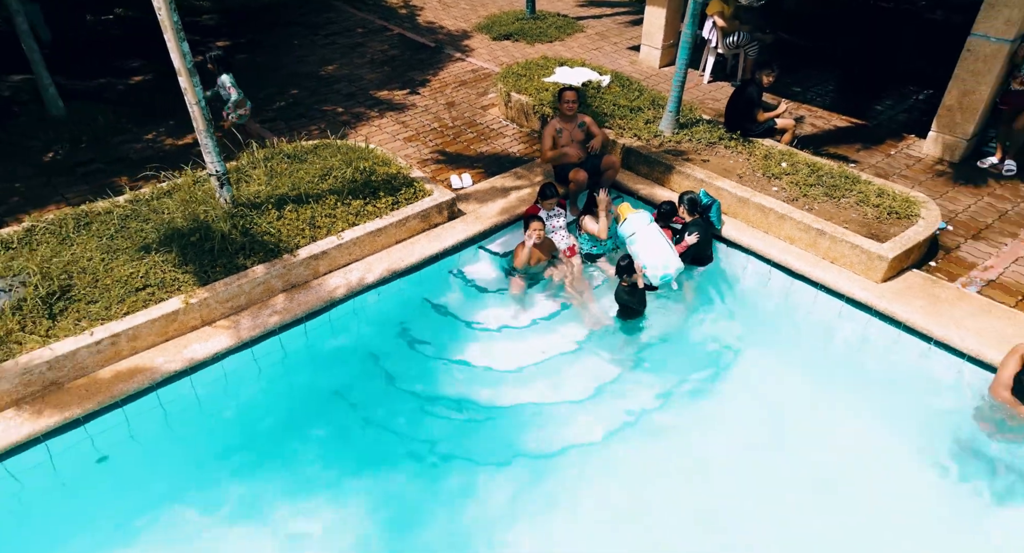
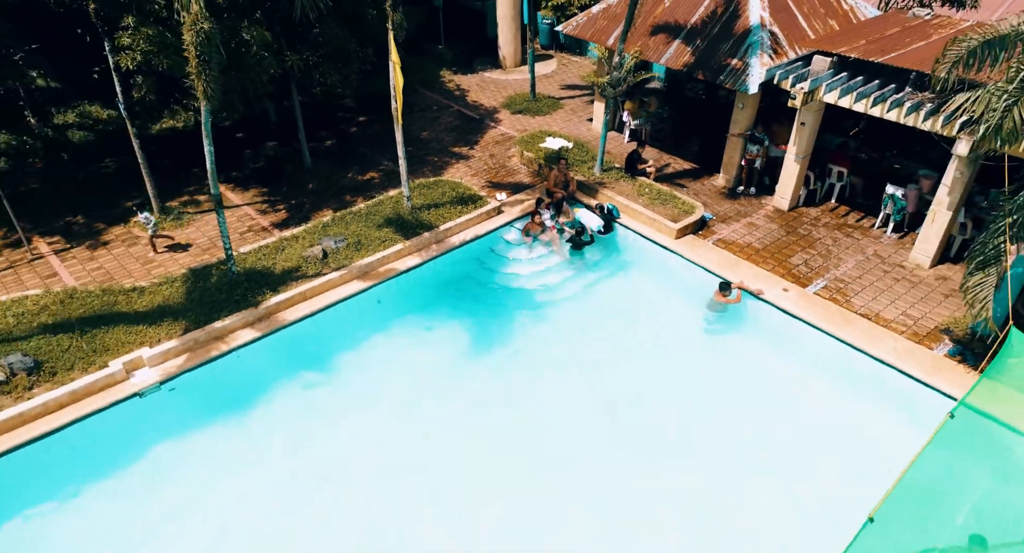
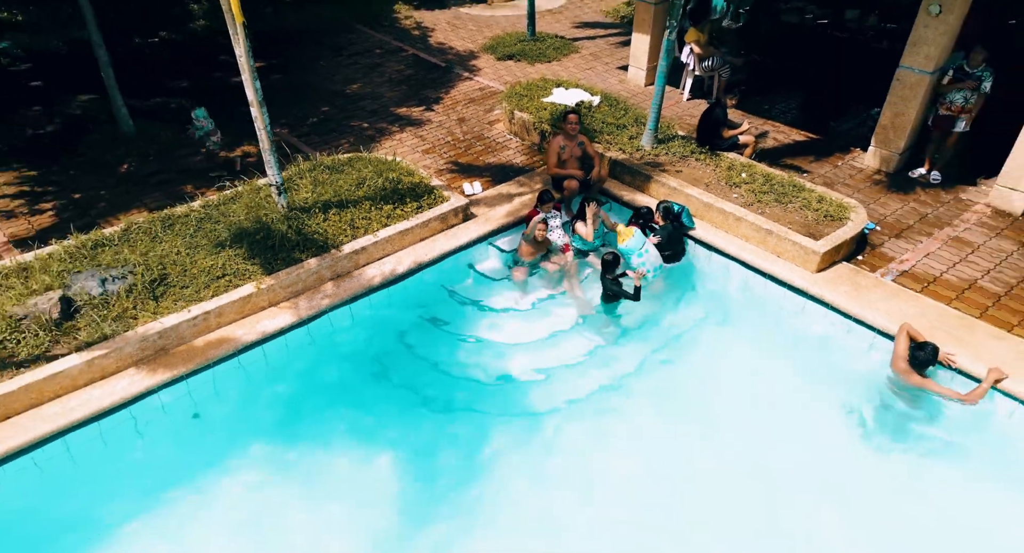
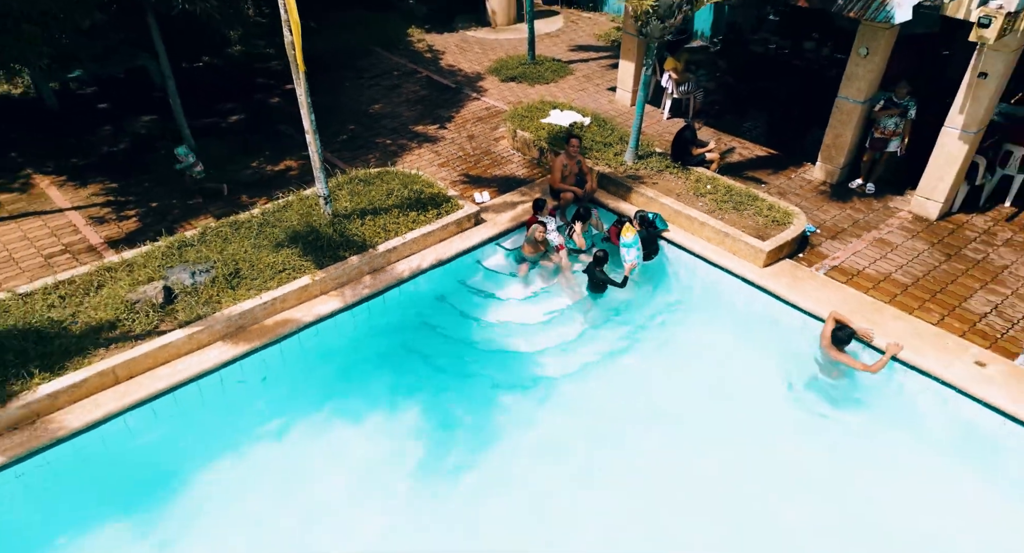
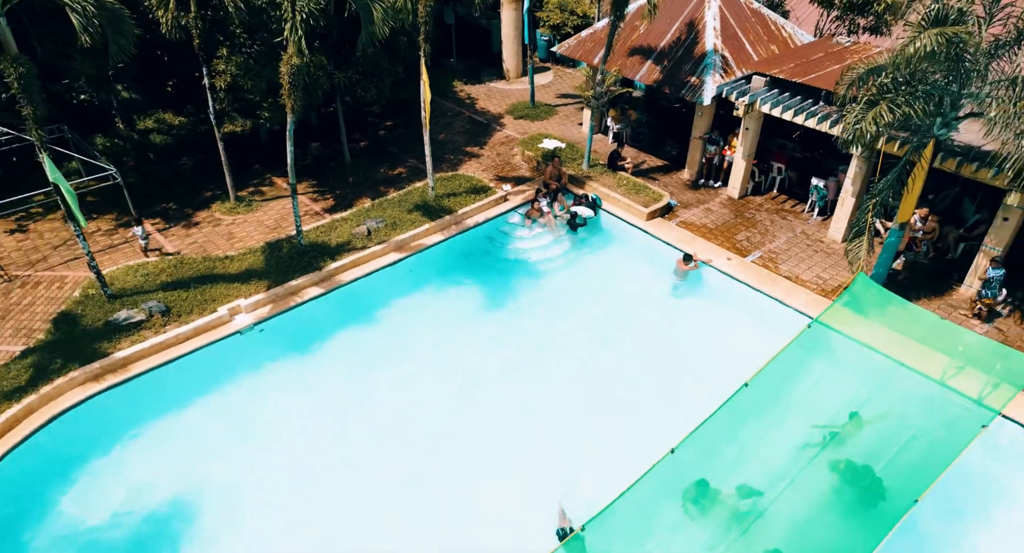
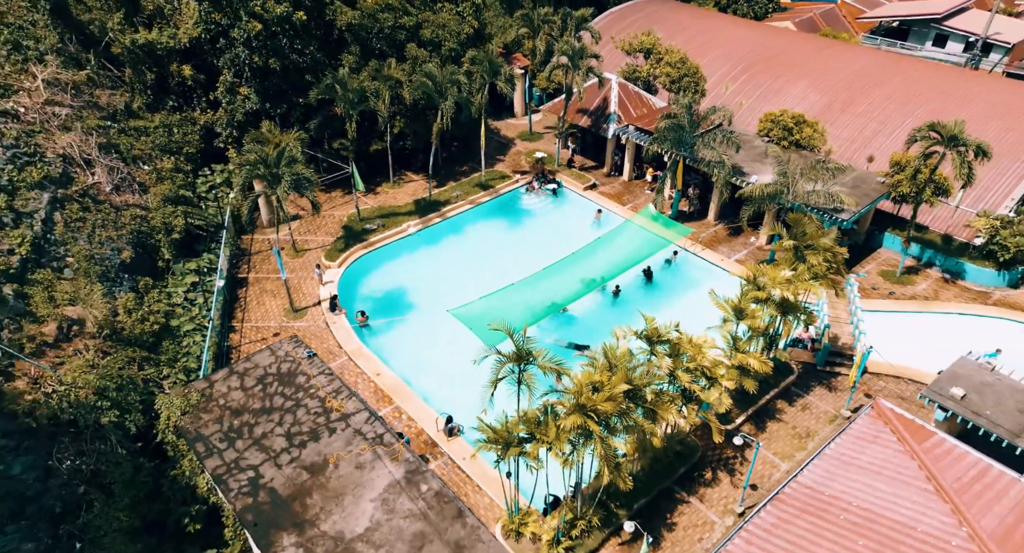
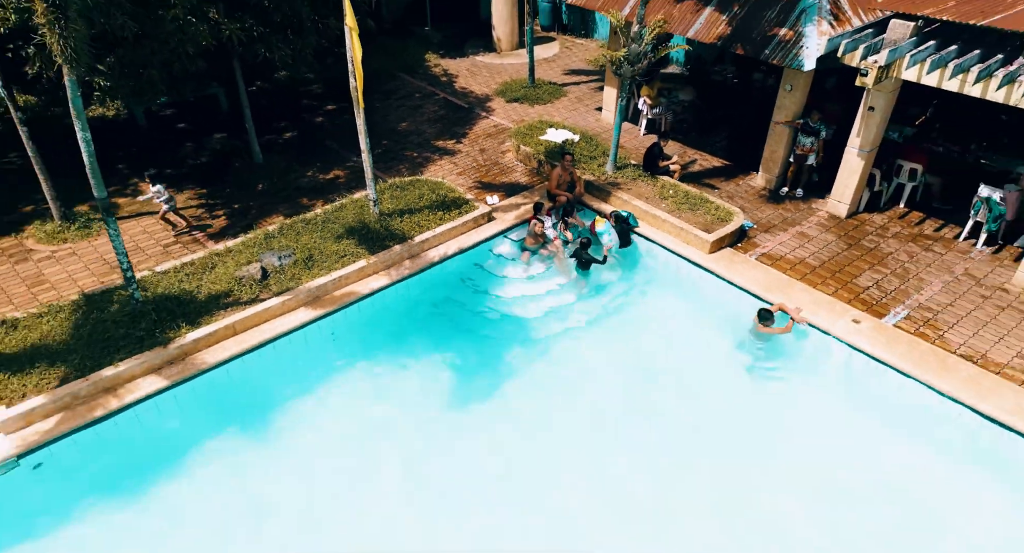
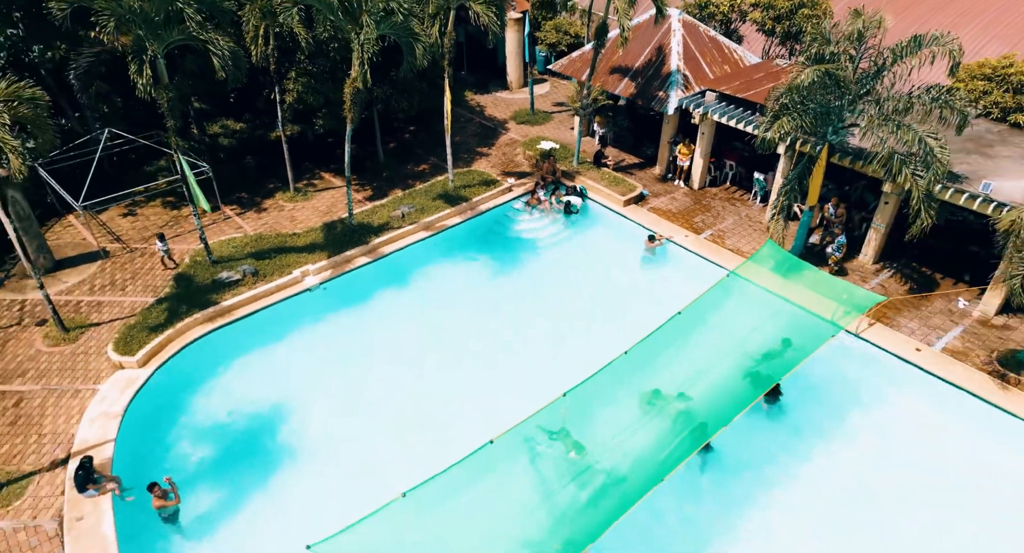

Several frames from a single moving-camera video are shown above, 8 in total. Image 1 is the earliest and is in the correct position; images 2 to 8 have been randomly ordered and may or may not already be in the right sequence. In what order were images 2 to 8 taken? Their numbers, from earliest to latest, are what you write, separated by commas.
3, 4, 7, 2, 5, 8, 6
